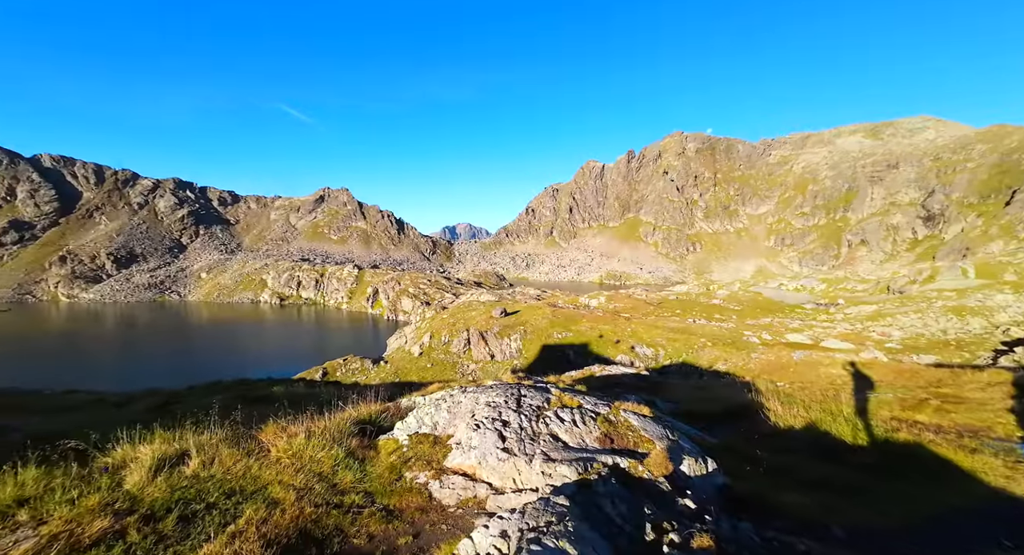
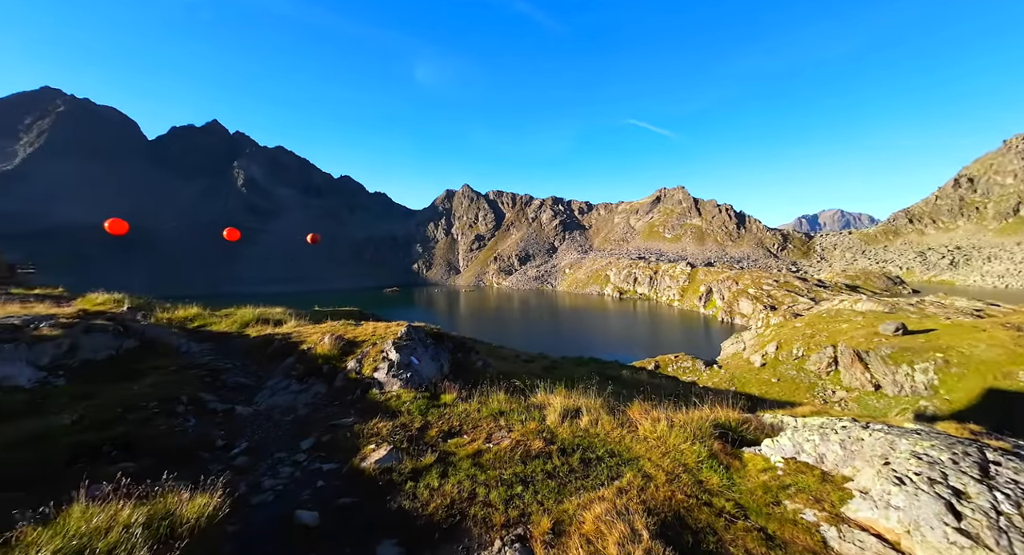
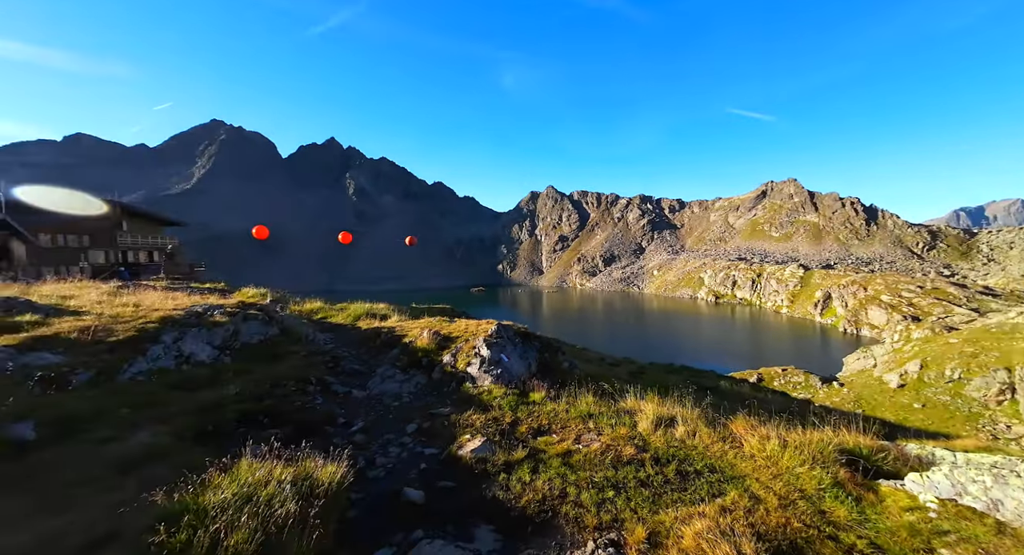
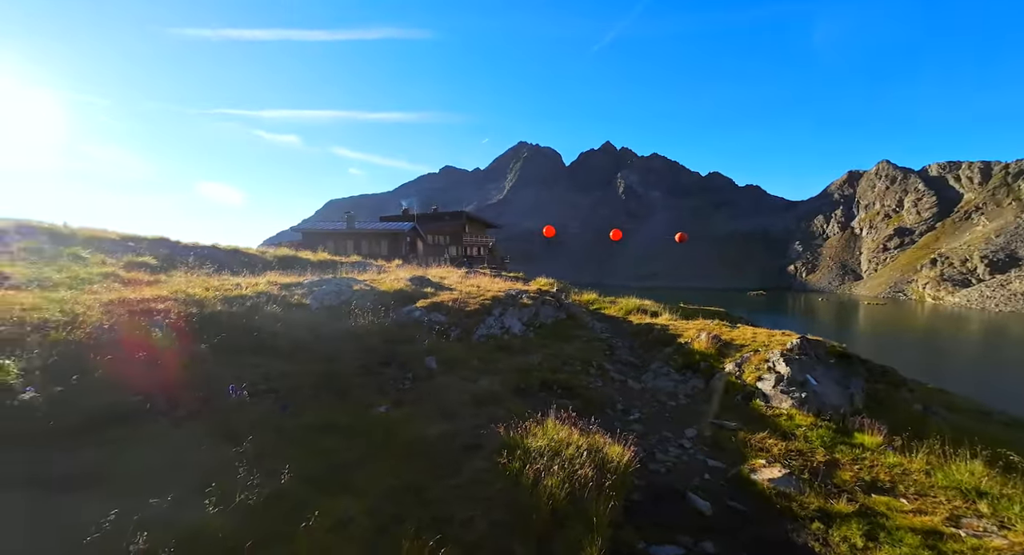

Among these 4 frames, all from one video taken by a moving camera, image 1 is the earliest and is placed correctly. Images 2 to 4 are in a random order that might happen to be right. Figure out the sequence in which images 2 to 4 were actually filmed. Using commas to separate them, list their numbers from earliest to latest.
2, 3, 4
